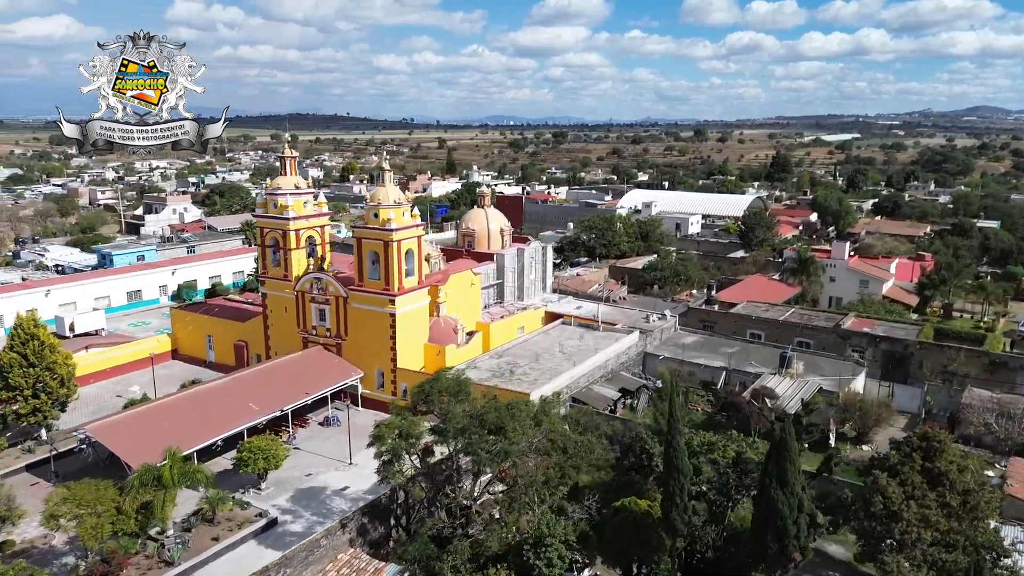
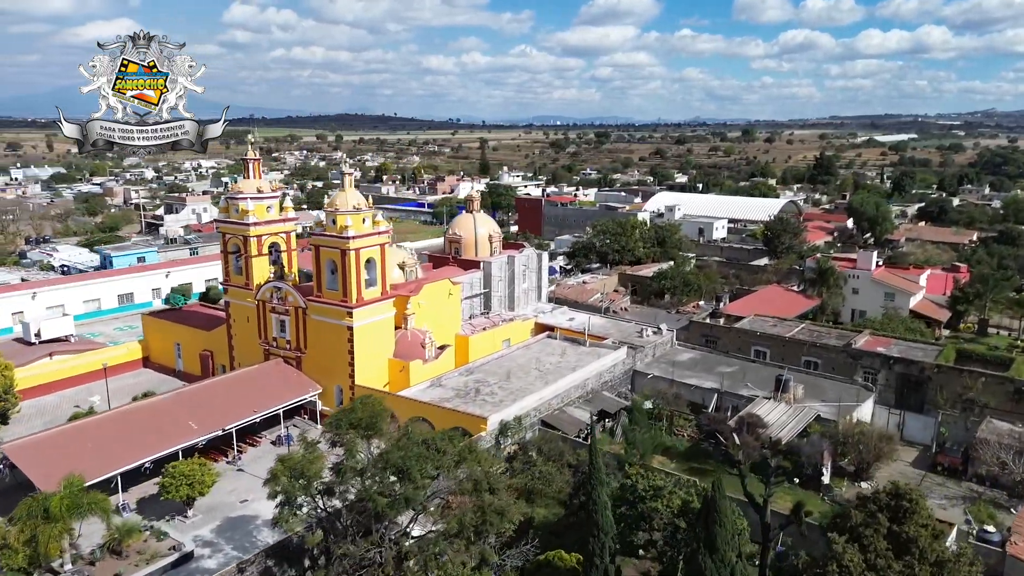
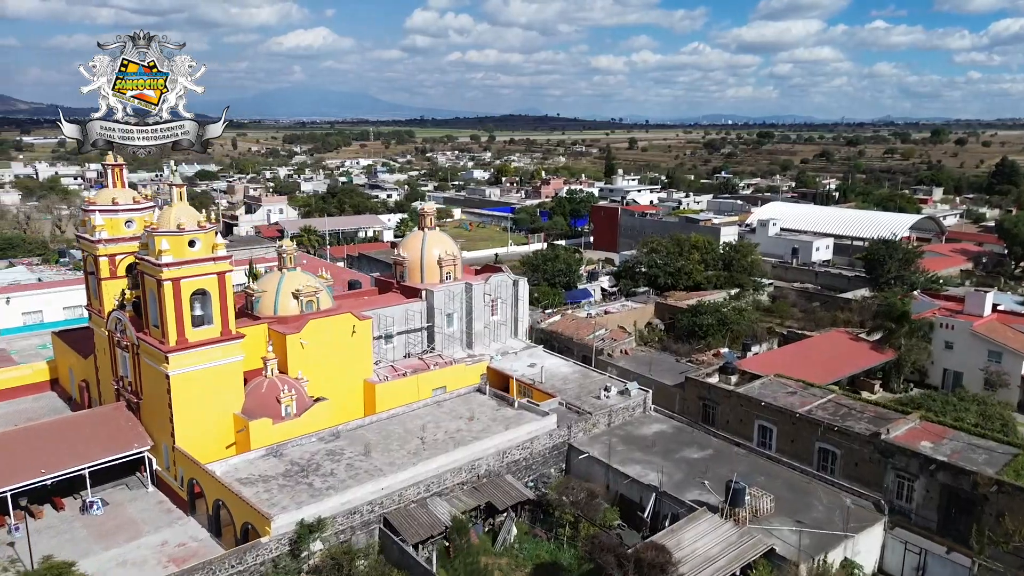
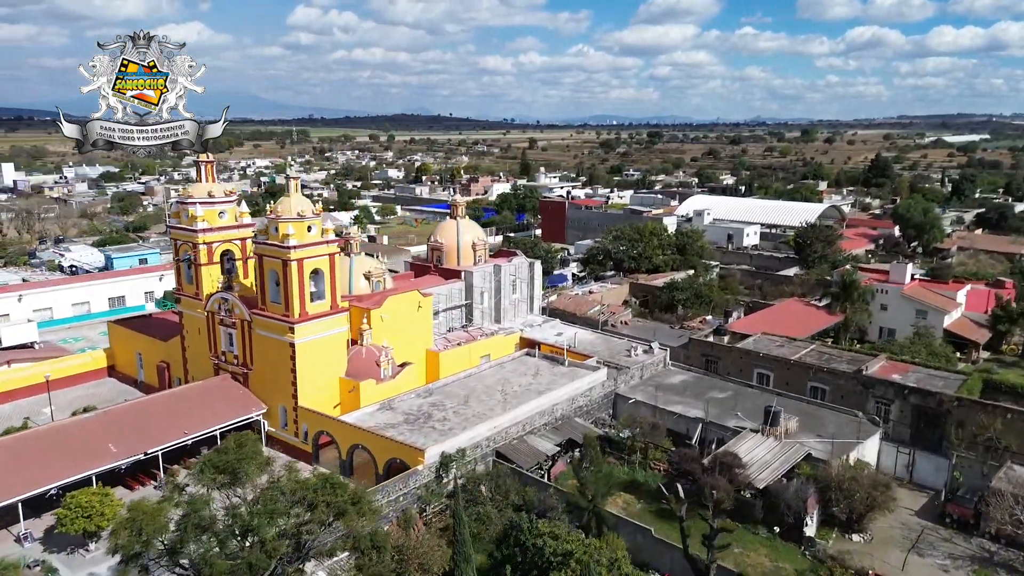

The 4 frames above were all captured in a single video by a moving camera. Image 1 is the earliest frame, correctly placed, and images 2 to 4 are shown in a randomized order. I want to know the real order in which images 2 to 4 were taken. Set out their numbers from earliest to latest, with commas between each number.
2, 4, 3
